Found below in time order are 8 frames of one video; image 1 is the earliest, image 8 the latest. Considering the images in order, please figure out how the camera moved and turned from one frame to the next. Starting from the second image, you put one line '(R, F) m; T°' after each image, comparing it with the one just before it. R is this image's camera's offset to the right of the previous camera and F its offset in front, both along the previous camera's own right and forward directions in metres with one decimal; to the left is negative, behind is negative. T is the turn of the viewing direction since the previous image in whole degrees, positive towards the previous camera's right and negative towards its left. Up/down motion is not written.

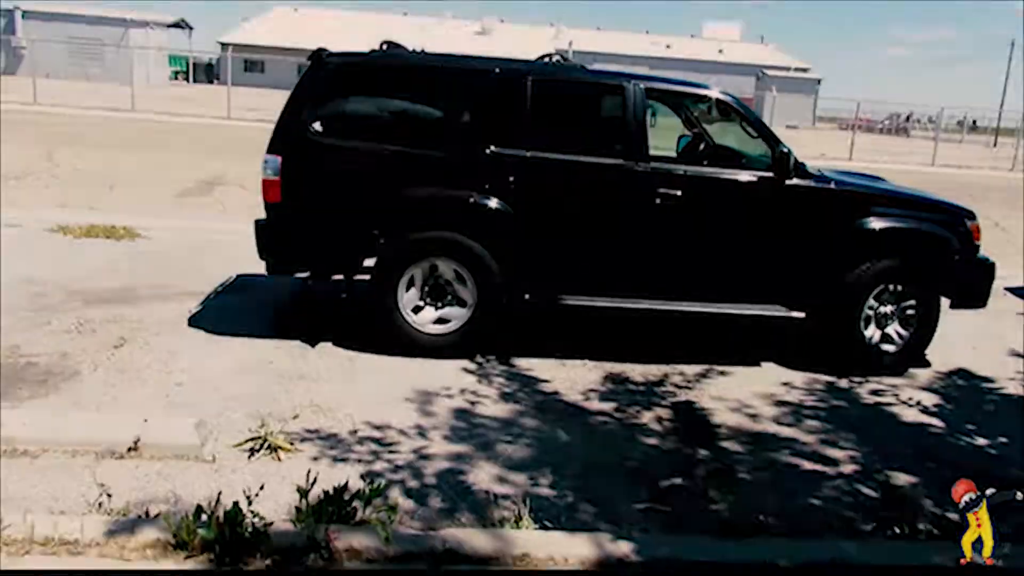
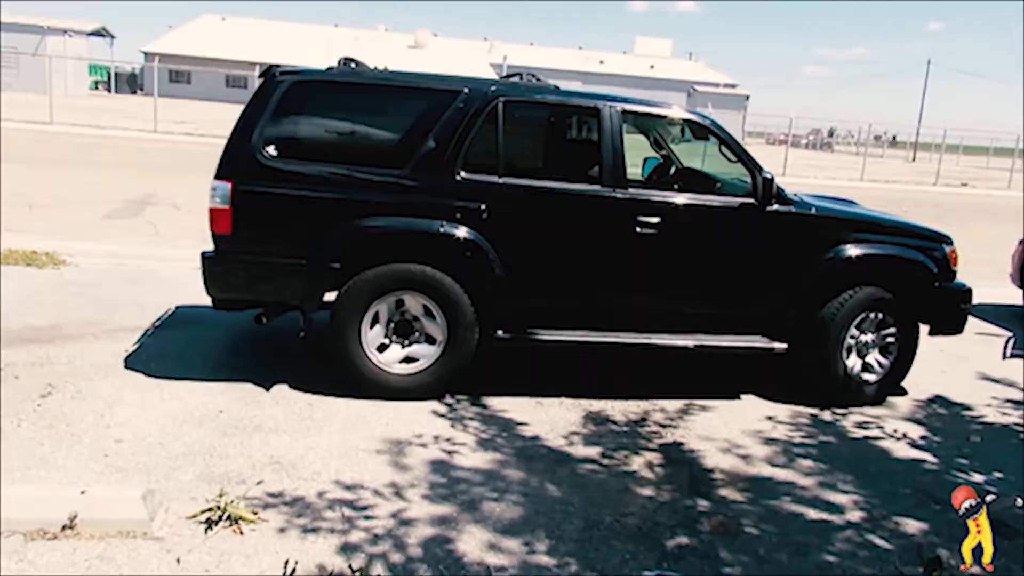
(-0.2, +0.4) m; +5°
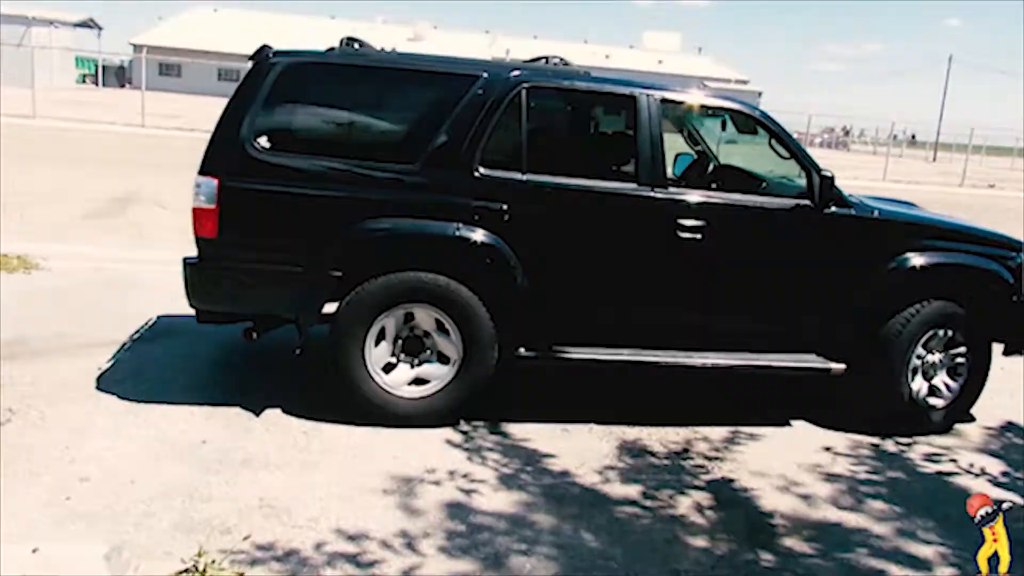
(-0.1, +0.7) m; -1°
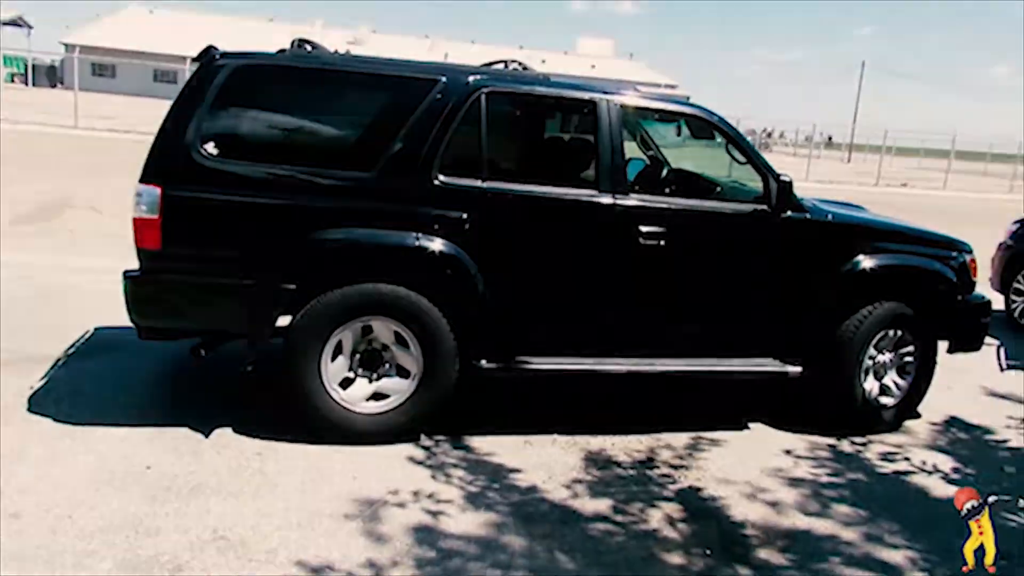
(-0.2, +0.1) m; +5°
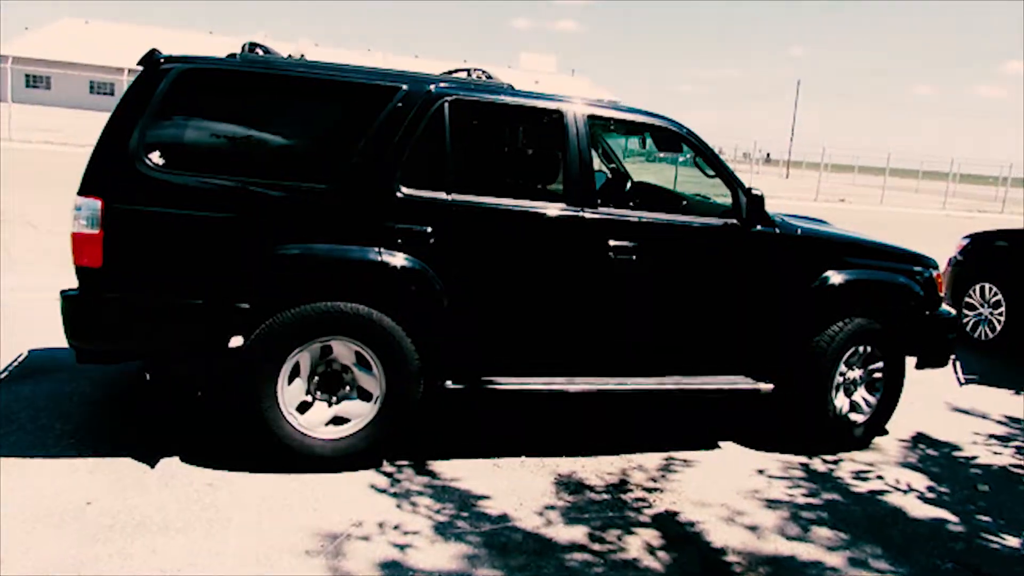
(-0.1, +0.2) m; +4°
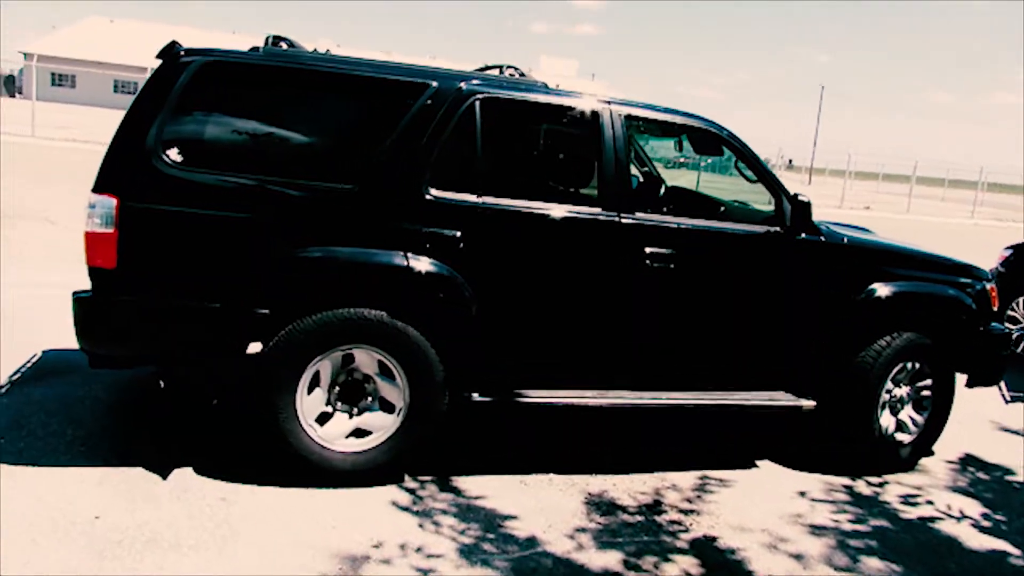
(-0.1, +0.2) m; -1°
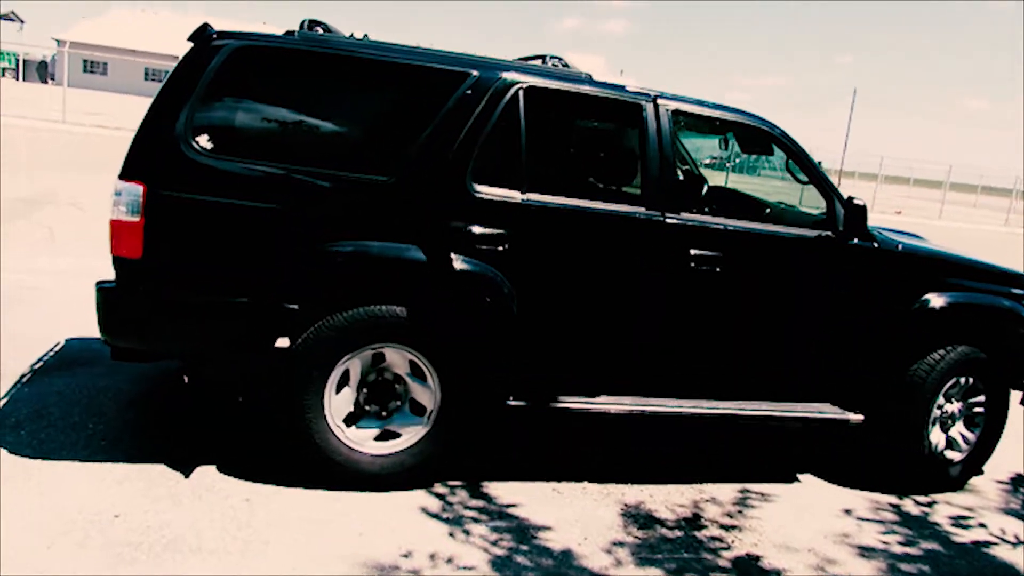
(-0.1, +0.2) m; -1°
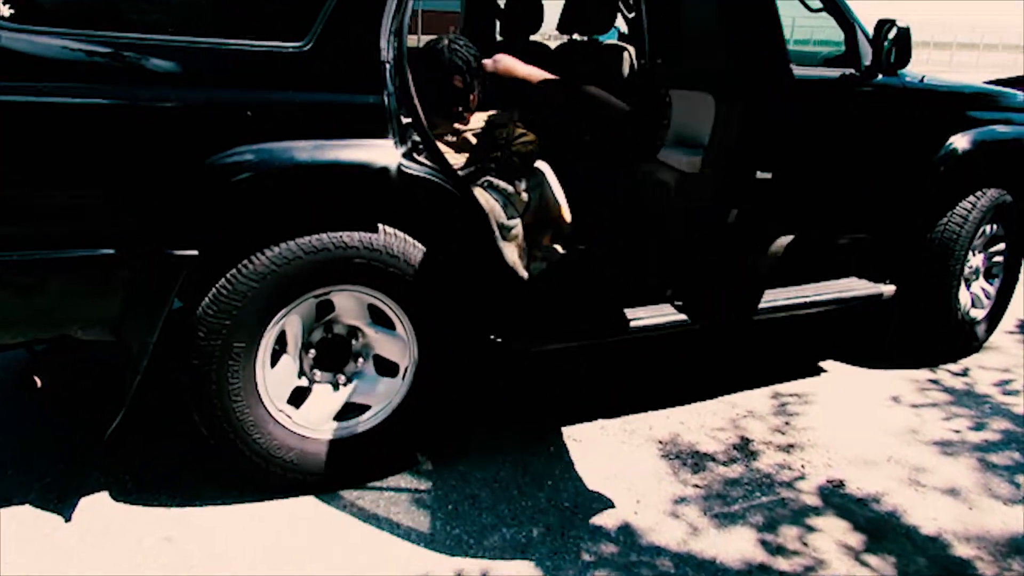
(-0.4, +1.1) m; +9°
